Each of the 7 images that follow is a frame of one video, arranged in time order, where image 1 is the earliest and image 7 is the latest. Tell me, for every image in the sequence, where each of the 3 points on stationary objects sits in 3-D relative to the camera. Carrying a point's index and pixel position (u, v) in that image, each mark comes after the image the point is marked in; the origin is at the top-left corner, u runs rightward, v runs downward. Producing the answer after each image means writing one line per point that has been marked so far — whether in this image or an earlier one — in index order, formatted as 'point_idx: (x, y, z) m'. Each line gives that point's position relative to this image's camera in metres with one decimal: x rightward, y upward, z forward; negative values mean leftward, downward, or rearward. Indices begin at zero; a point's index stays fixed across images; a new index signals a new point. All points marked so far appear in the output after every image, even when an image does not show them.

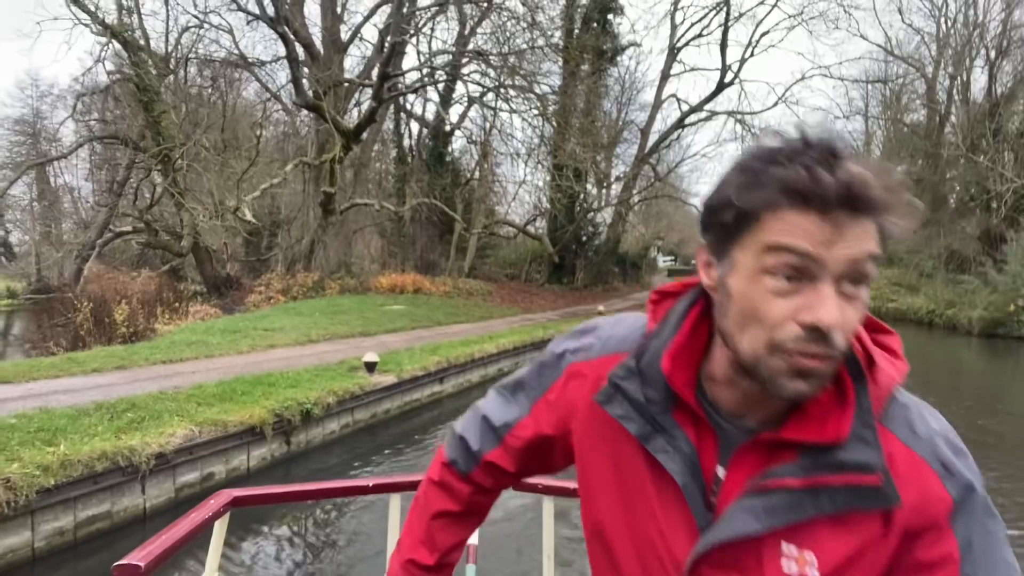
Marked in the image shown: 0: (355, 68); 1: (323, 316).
0: (-4.4, +6.2, +19.2) m
1: (-3.7, -0.5, +13.9) m
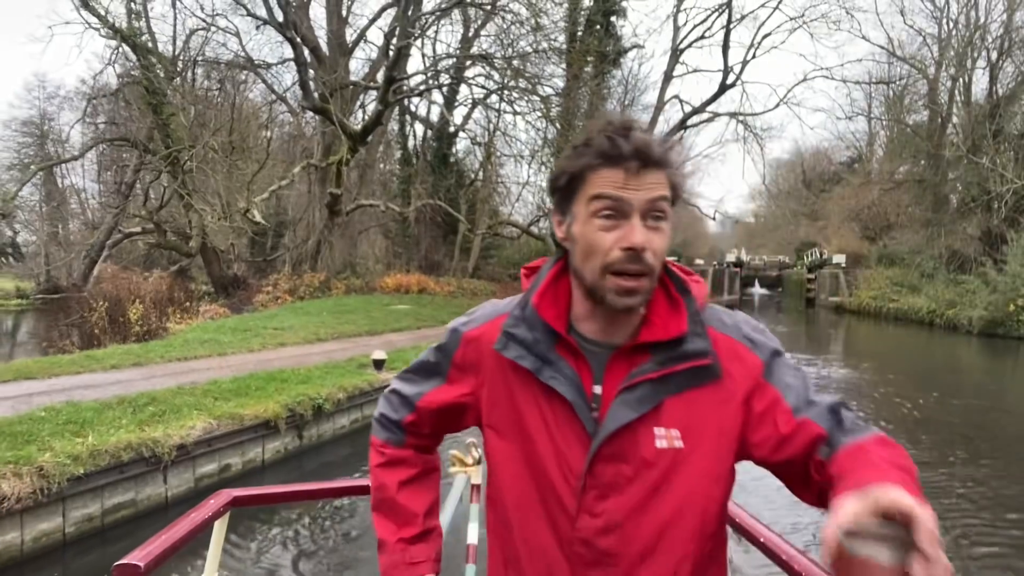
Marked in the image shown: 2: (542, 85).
0: (-4.3, +6.2, +19.4) m
1: (-3.7, -0.5, +14.1) m
2: (+0.7, +4.6, +15.4) m
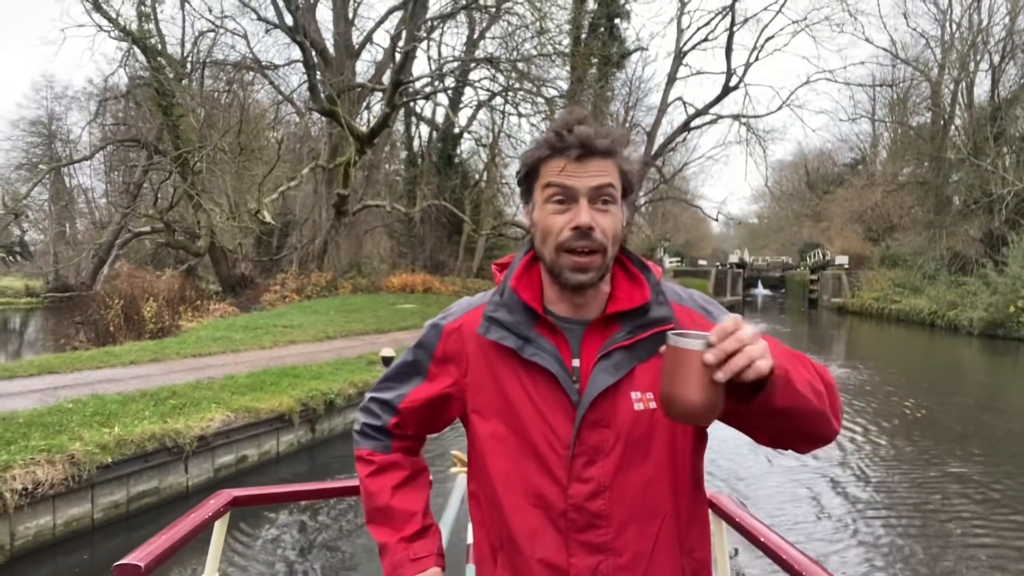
0: (-4.2, +6.2, +19.6) m
1: (-3.6, -0.5, +14.3) m
2: (+0.8, +4.6, +15.6) m
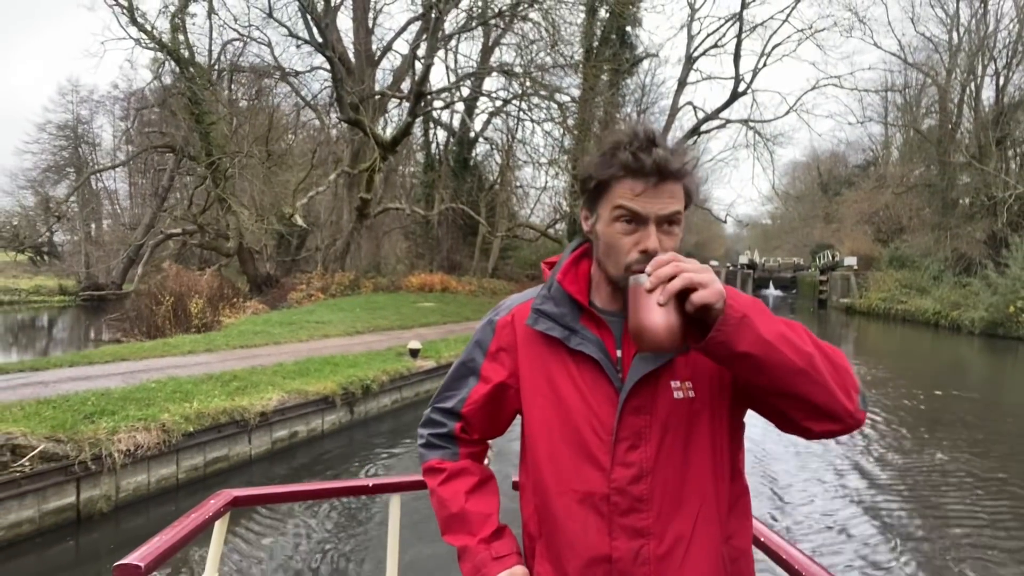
0: (-3.8, +6.2, +20.4) m
1: (-3.3, -0.5, +15.1) m
2: (+1.1, +4.6, +16.3) m
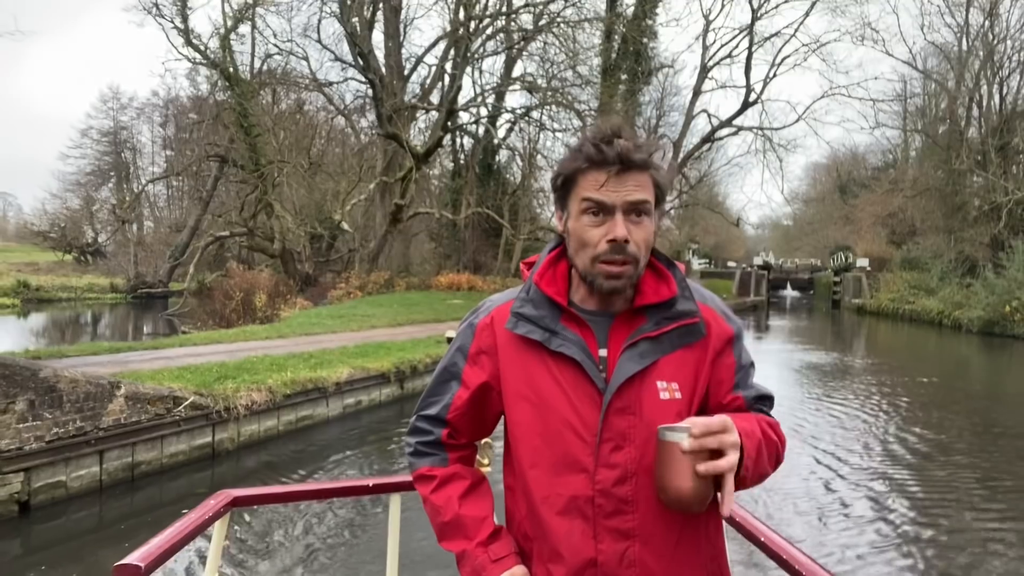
0: (-3.1, +6.2, +21.8) m
1: (-2.7, -0.5, +16.4) m
2: (+1.7, +4.6, +17.5) m
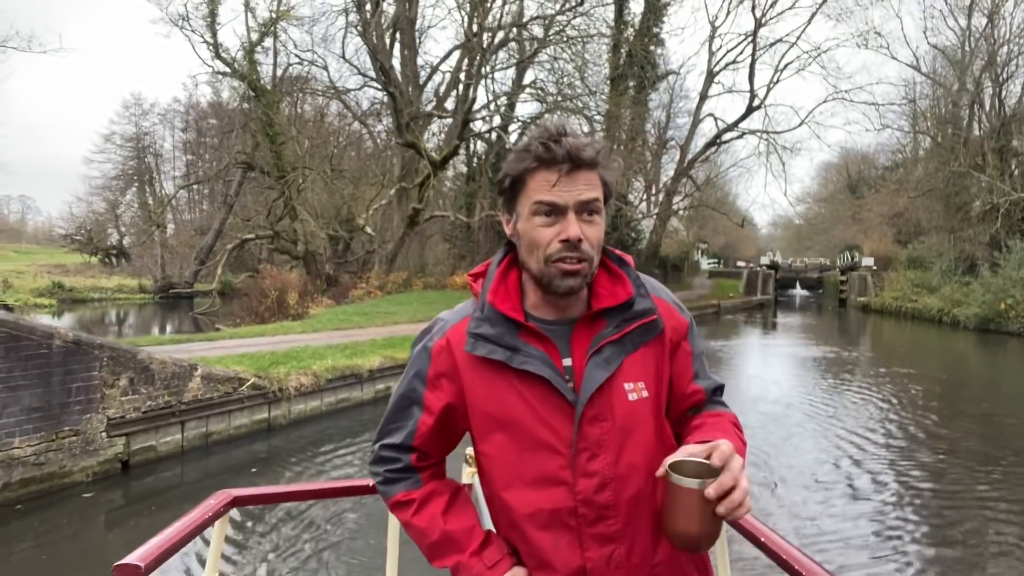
0: (-2.7, +6.2, +22.7) m
1: (-2.4, -0.5, +17.4) m
2: (+2.0, +4.6, +18.4) m
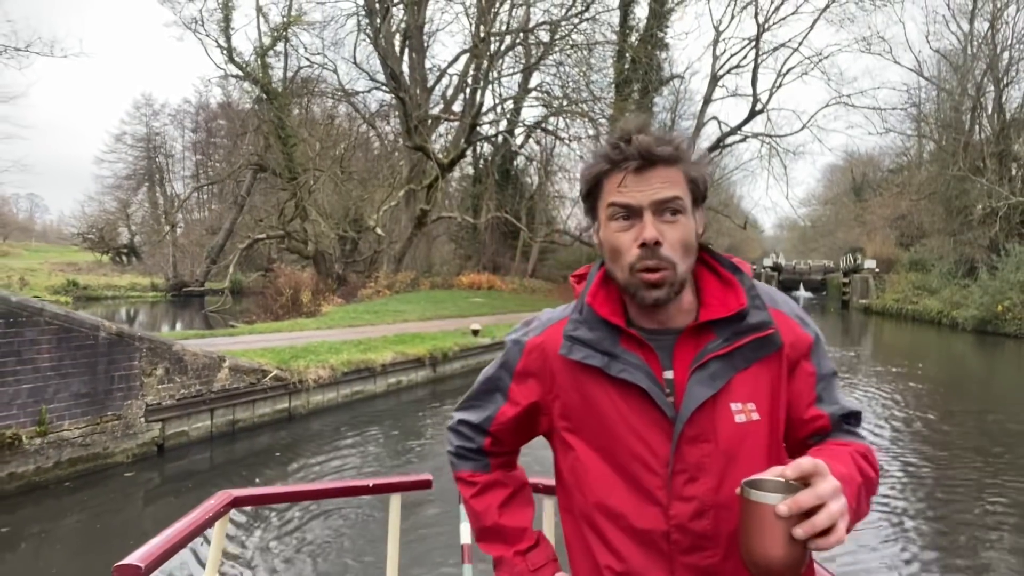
0: (-2.5, +6.2, +23.2) m
1: (-2.3, -0.5, +17.8) m
2: (+2.2, +4.6, +18.8) m
